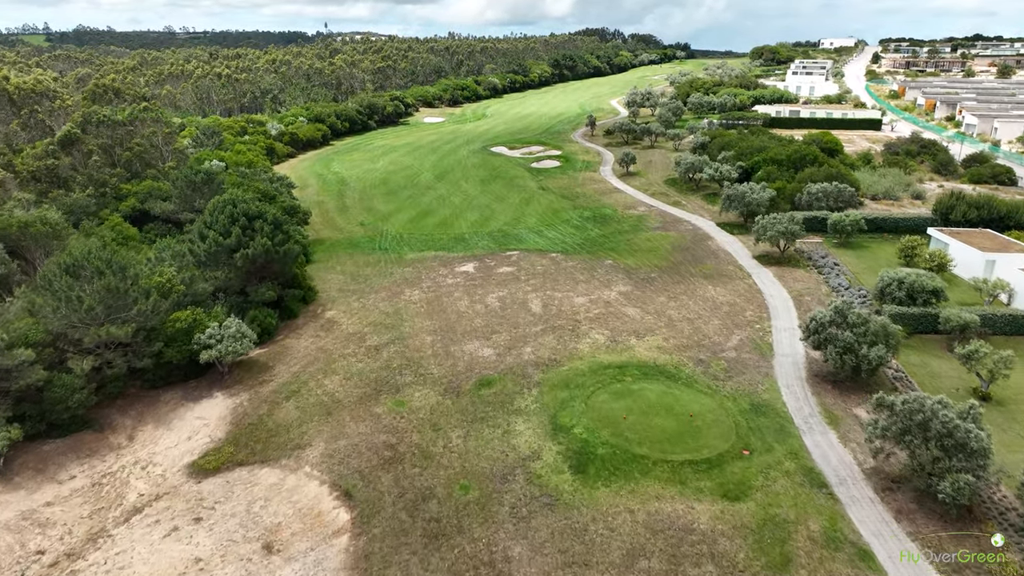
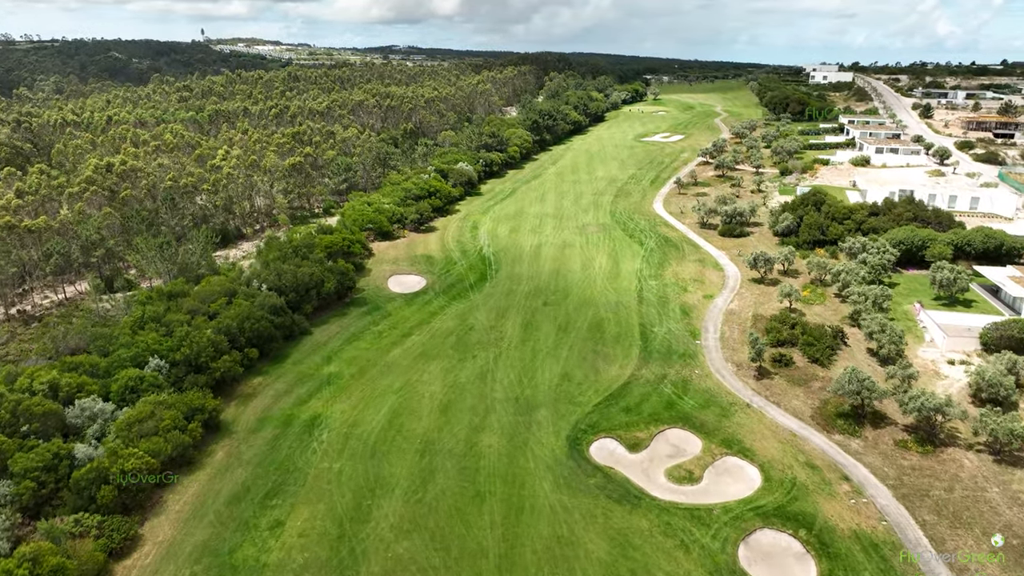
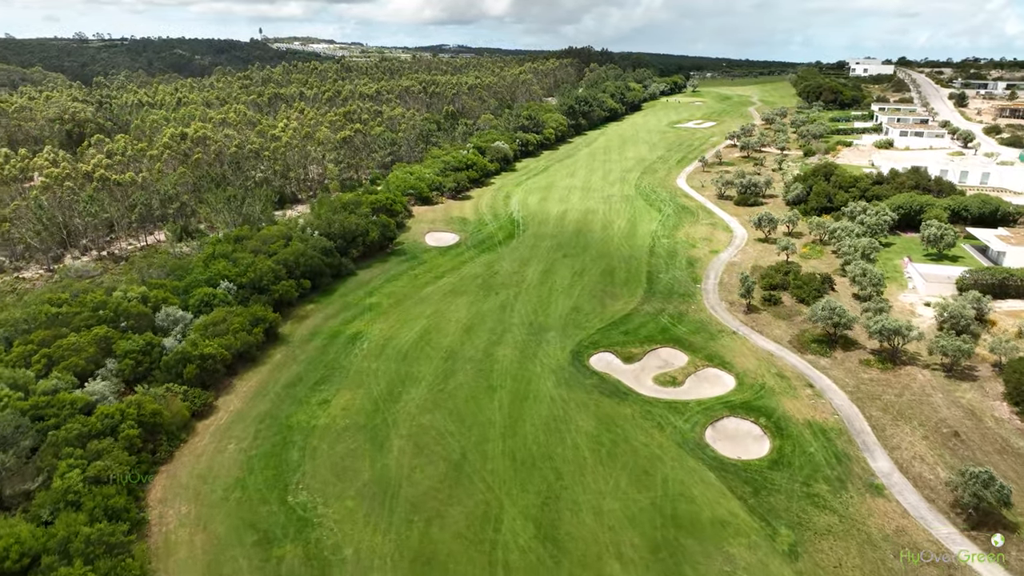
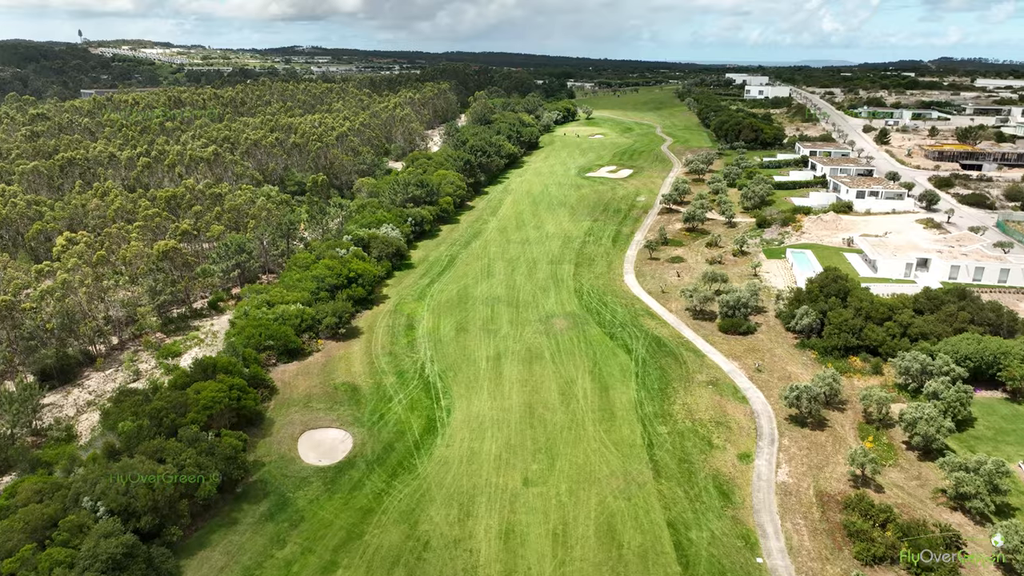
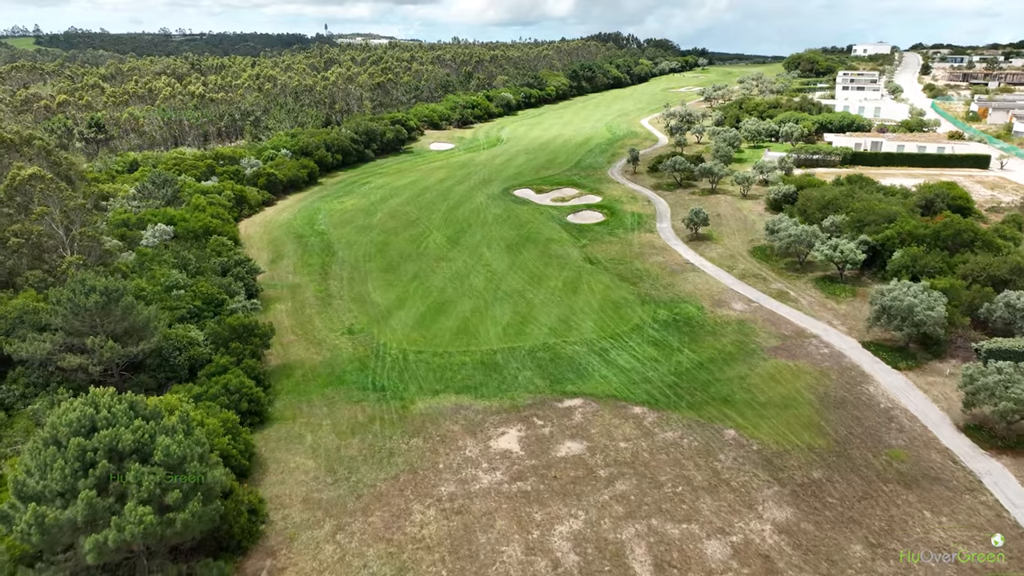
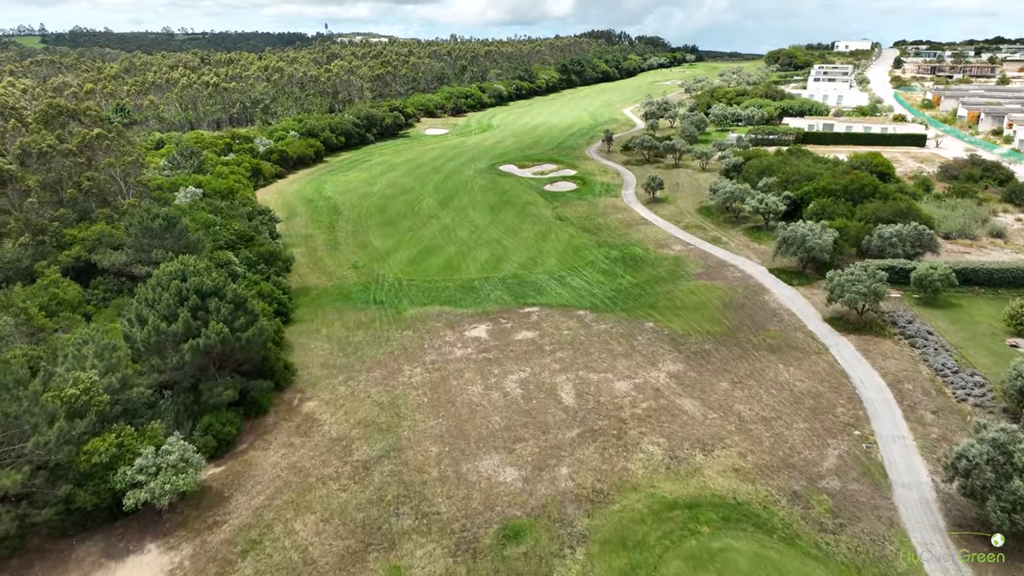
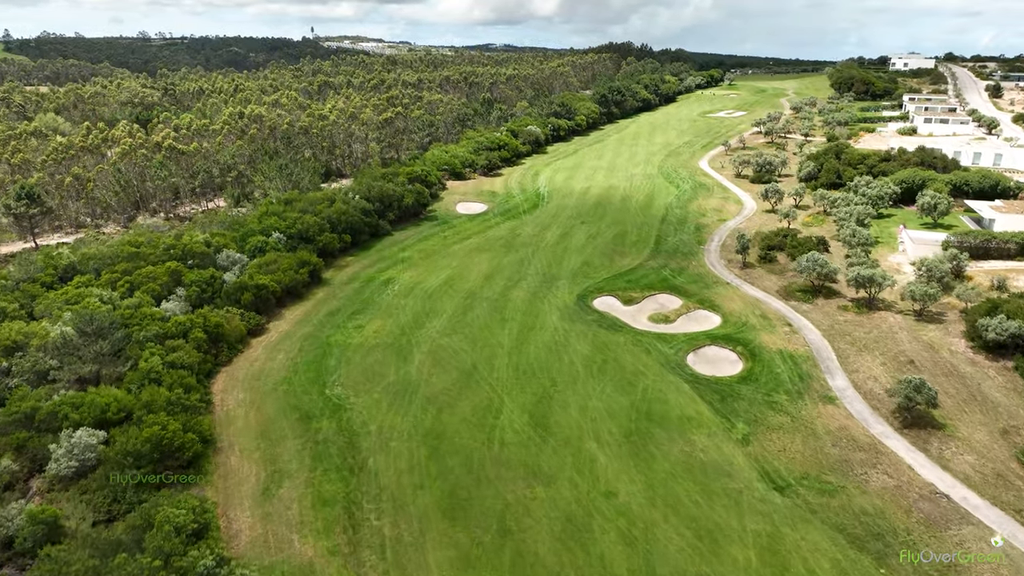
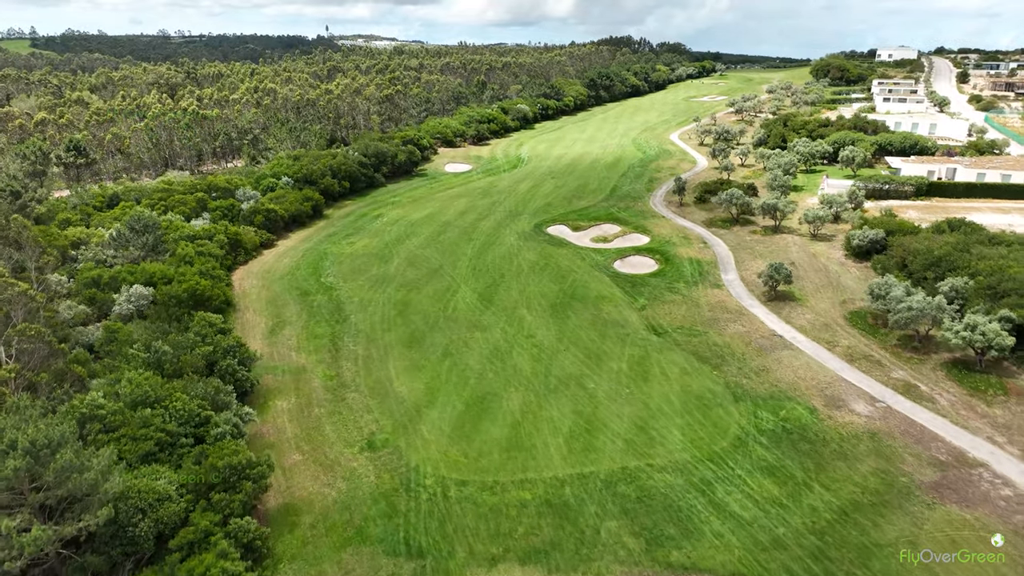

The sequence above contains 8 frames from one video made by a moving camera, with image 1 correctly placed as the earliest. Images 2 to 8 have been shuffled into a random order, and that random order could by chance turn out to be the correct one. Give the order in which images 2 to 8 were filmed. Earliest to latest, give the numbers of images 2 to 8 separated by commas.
6, 5, 8, 7, 3, 2, 4
